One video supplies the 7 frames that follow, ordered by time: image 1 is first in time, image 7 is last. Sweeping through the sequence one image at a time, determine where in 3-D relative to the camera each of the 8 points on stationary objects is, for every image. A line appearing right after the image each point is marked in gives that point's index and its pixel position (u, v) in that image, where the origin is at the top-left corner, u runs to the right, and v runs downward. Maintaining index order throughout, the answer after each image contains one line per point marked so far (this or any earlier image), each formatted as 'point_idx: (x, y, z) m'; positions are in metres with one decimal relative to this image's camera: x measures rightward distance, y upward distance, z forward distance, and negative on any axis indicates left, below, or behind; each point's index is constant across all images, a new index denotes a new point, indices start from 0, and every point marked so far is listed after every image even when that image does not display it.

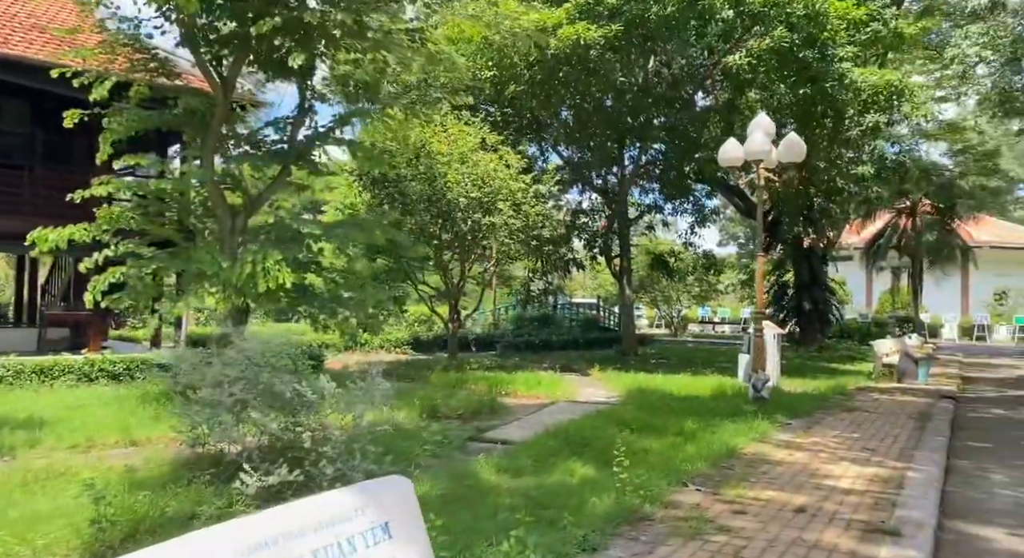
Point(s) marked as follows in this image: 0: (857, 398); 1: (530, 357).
0: (+5.6, -1.9, +13.1) m
1: (+0.5, -1.9, +19.6) m
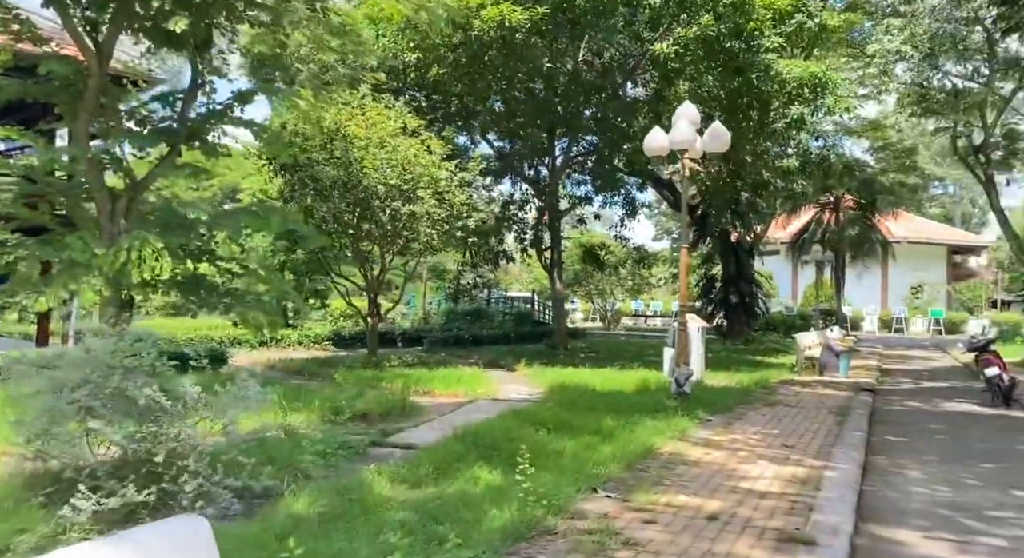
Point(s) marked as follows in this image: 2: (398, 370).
0: (+4.3, -1.8, +13.1) m
1: (-1.3, -1.7, +19.1) m
2: (-1.9, -1.5, +13.6) m
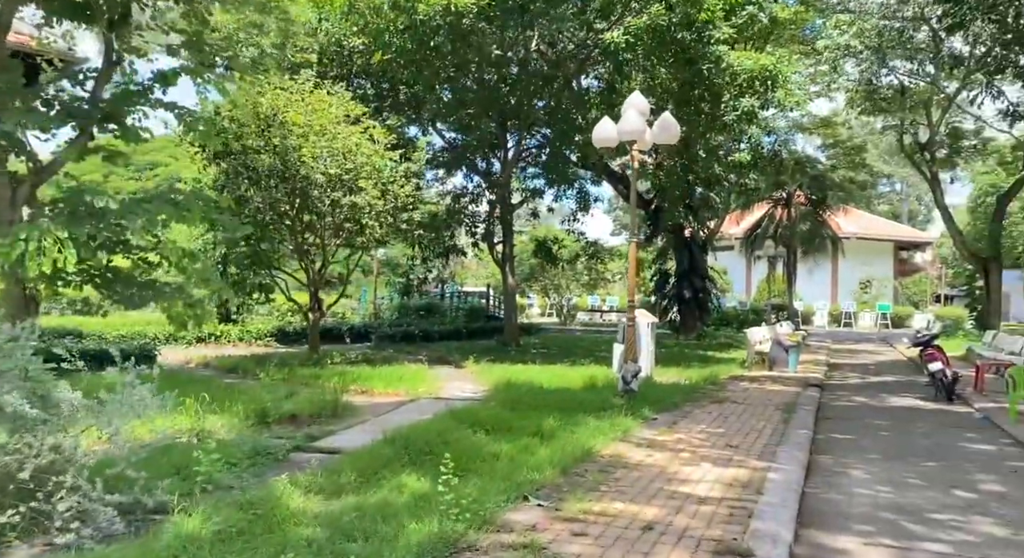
0: (+3.5, -1.8, +12.9) m
1: (-2.5, -1.6, +18.7) m
2: (-2.8, -1.4, +13.1) m
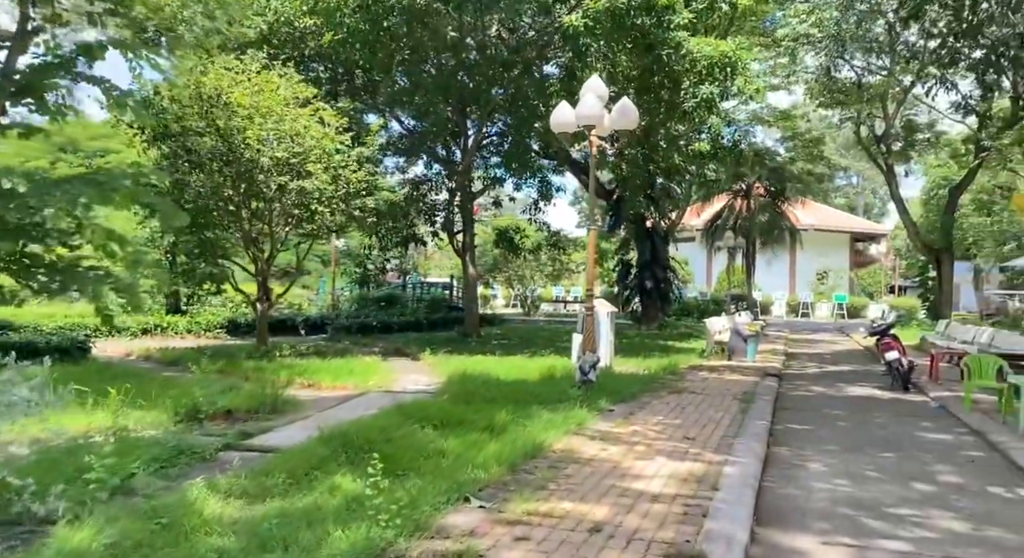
0: (+2.8, -1.6, +12.7) m
1: (-3.4, -1.4, +18.2) m
2: (-3.5, -1.3, +12.6) m
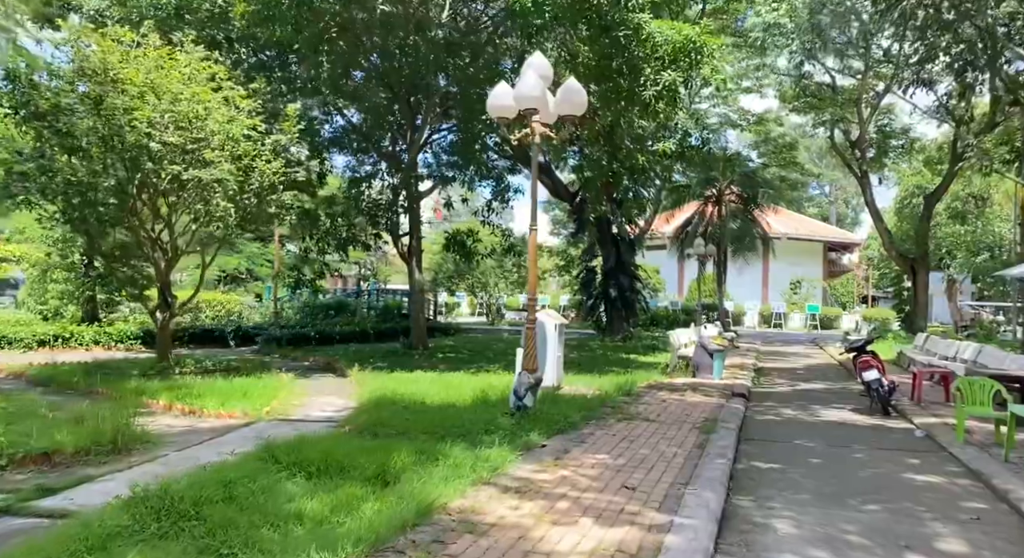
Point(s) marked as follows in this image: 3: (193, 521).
0: (+1.8, -1.7, +11.3) m
1: (-4.5, -1.5, +16.5) m
2: (-4.5, -1.3, +10.9) m
3: (-1.8, -1.4, +4.5) m
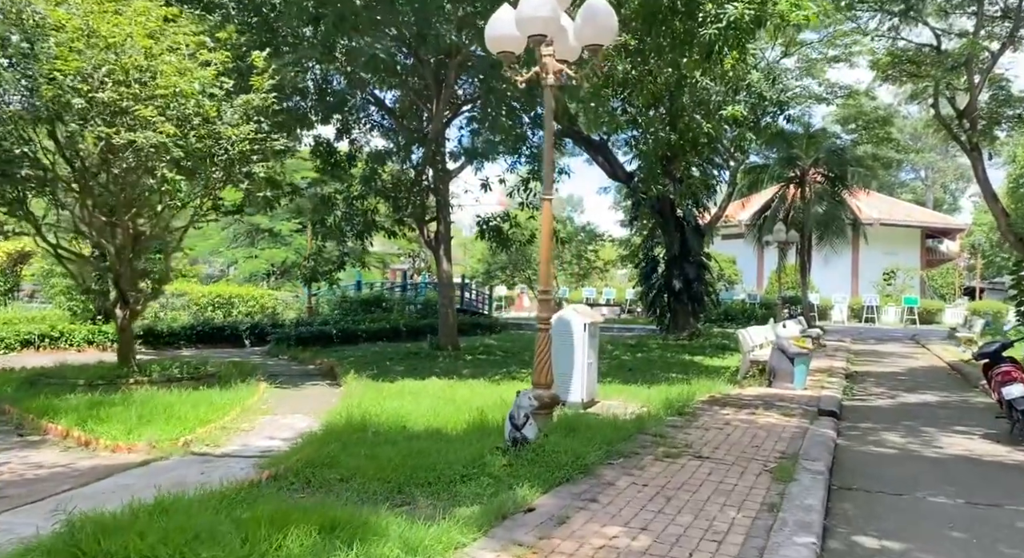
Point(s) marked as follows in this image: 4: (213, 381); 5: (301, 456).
0: (+2.0, -1.6, +8.7) m
1: (-3.8, -1.3, +14.5) m
2: (-4.3, -1.2, +9.0) m
3: (-2.3, -1.3, +2.3) m
4: (-3.7, -1.3, +10.2) m
5: (-1.6, -1.4, +6.2) m
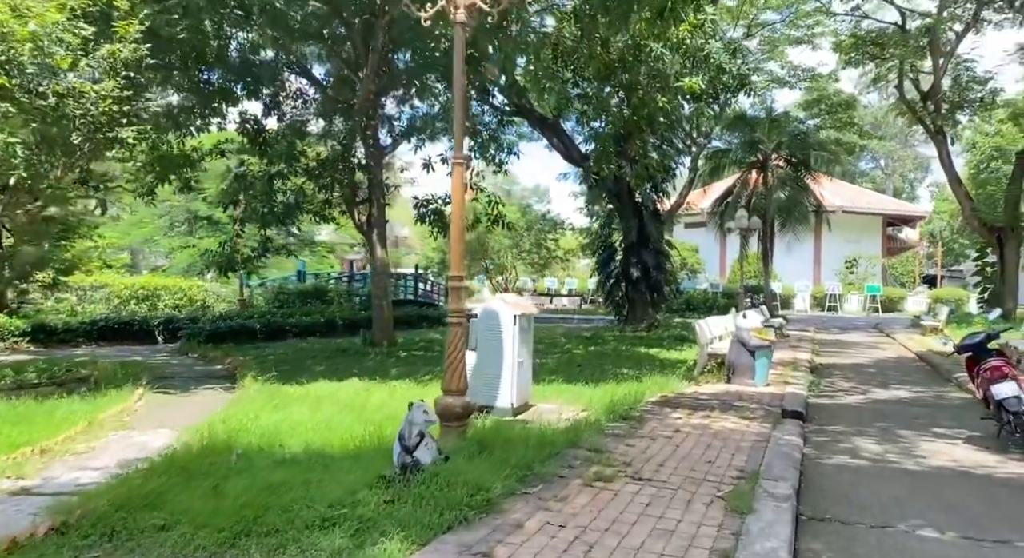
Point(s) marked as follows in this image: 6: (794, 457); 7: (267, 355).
0: (+1.2, -1.4, +7.4) m
1: (-4.9, -1.1, +13.0) m
2: (-5.1, -1.1, +7.4) m
3: (-2.8, -1.2, +0.9) m
4: (-4.6, -1.2, +8.7) m
5: (-2.3, -1.3, +4.8) m
6: (+2.4, -1.5, +6.9) m
7: (-3.9, -1.2, +12.9) m
